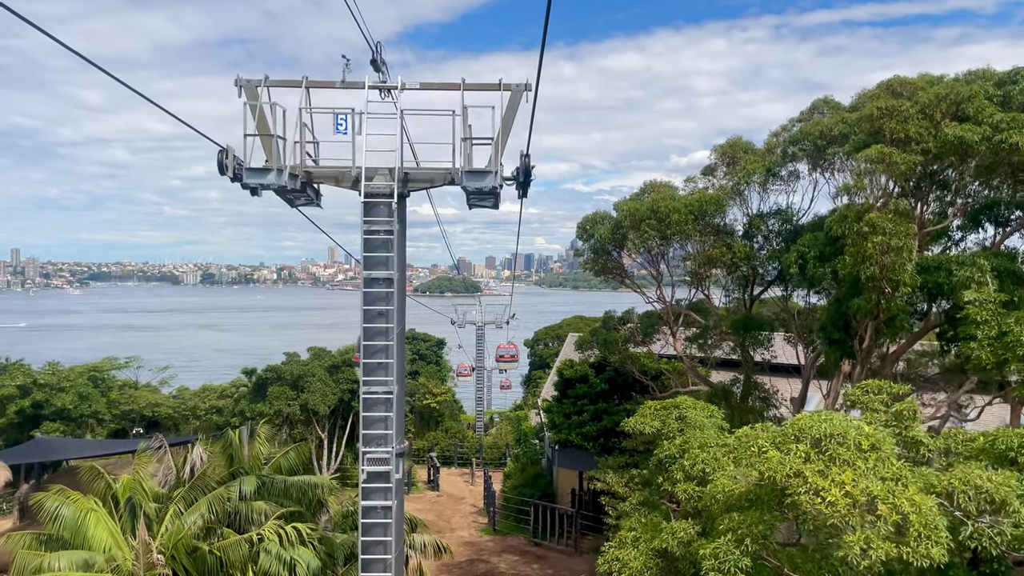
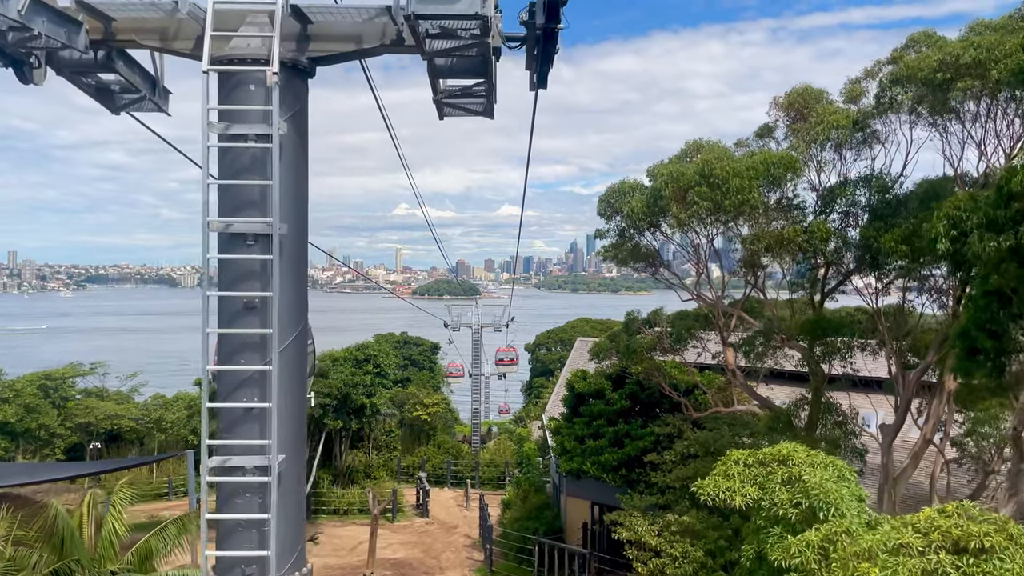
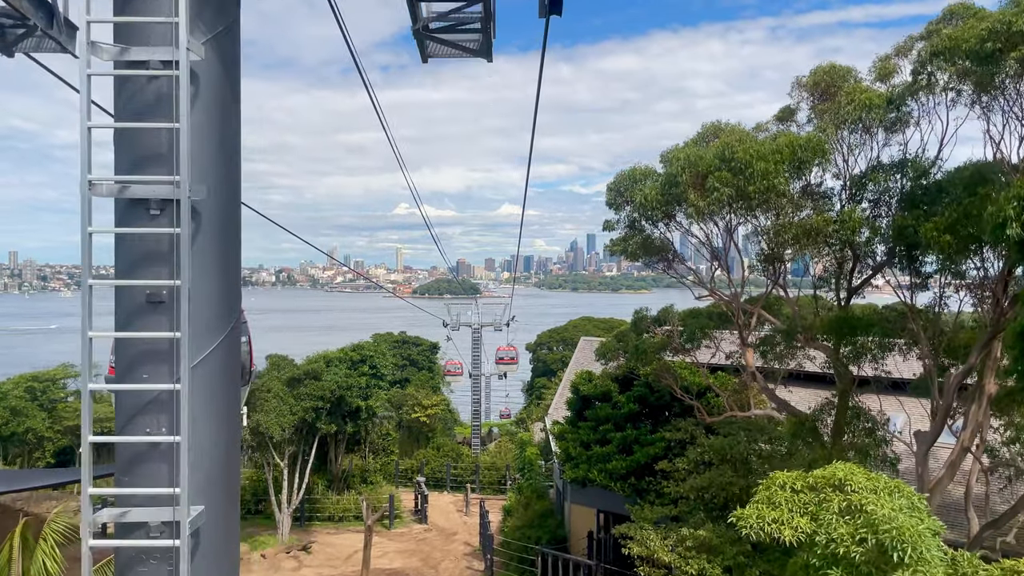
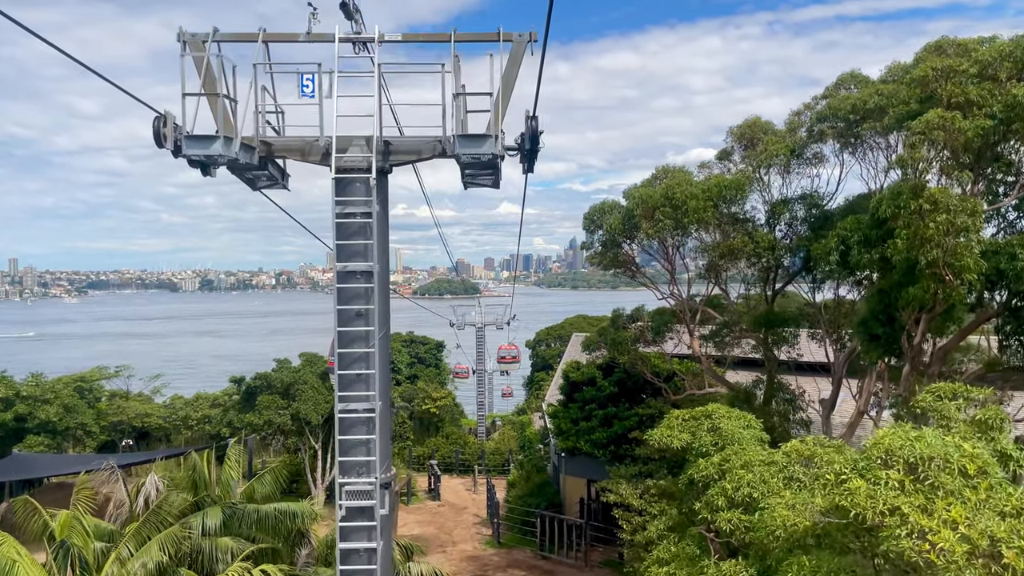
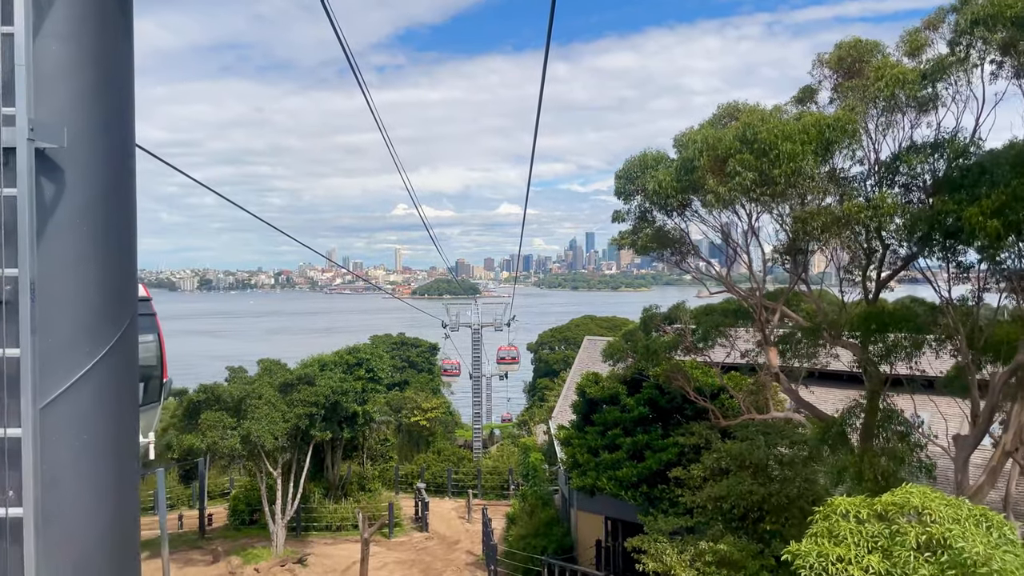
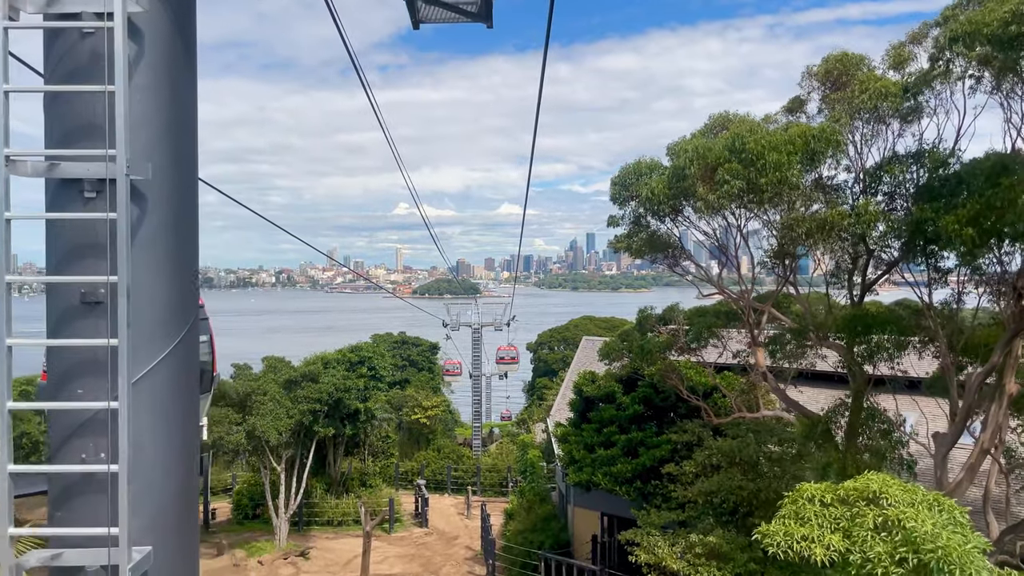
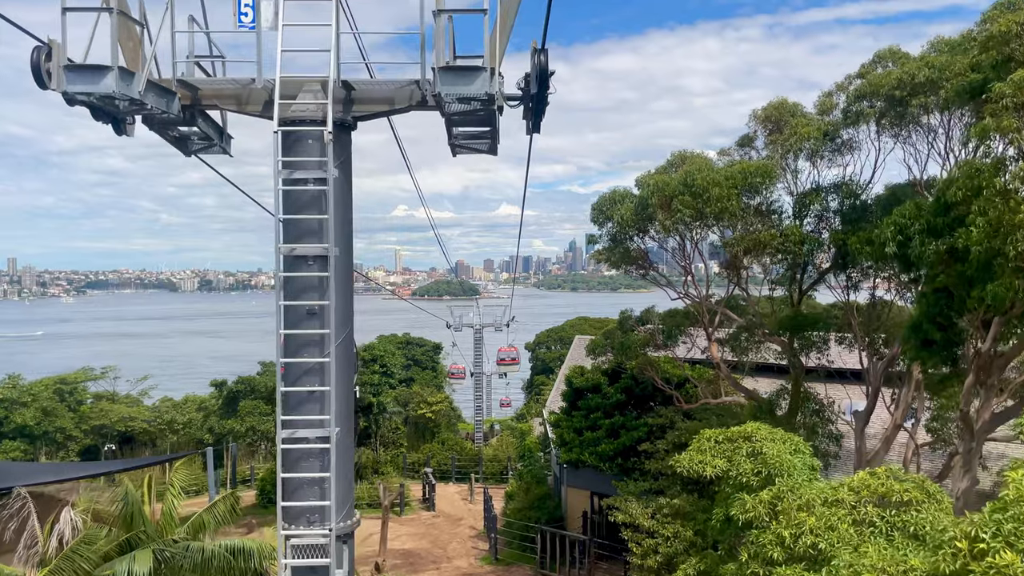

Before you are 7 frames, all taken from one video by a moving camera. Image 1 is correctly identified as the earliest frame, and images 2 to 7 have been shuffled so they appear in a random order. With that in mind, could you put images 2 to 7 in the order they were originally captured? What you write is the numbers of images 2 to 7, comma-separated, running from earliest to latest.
4, 7, 2, 3, 6, 5
